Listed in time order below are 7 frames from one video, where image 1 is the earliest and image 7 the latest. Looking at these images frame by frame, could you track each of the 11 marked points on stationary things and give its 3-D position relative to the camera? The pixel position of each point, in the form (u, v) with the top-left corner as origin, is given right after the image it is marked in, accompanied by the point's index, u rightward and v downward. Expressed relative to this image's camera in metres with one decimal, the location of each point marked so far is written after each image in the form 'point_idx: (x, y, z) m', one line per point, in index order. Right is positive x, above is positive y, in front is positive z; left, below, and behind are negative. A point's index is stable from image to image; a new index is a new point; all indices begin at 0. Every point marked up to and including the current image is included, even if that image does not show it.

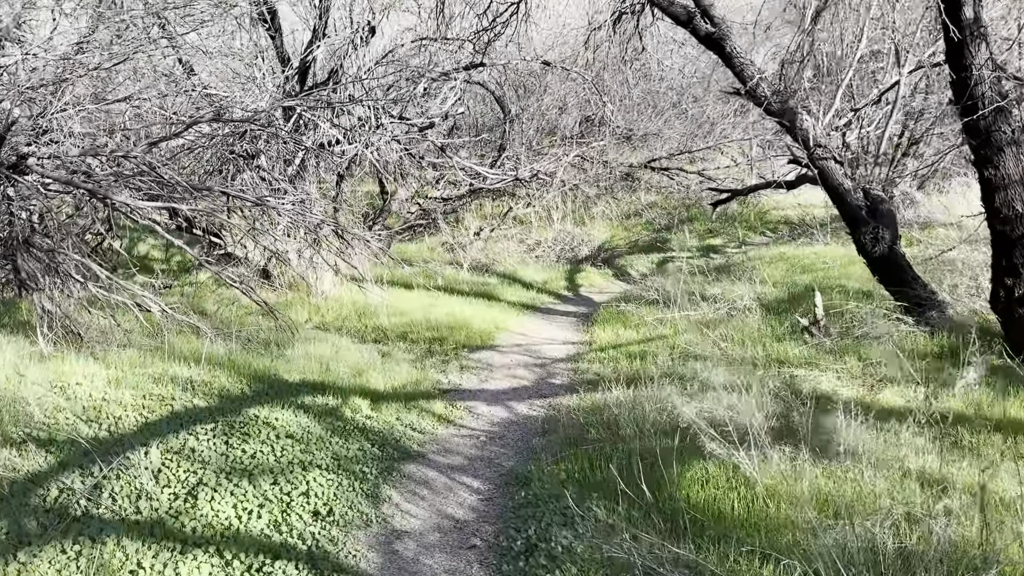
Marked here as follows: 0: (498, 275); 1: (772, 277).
0: (-0.2, +0.2, +10.6) m
1: (+2.9, +0.1, +9.0) m
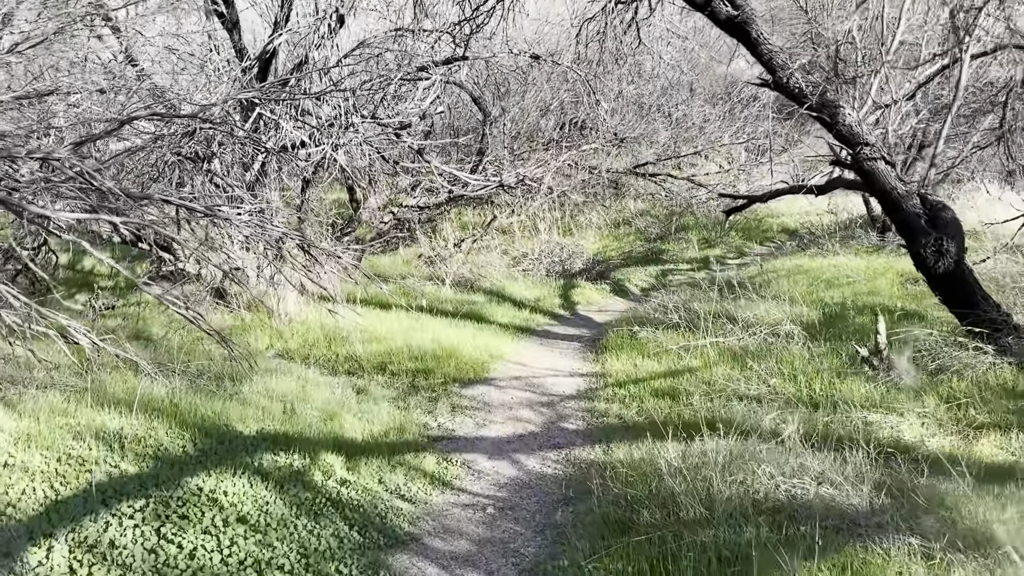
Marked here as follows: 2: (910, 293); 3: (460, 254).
0: (-0.3, -0.1, +9.5) m
1: (+2.9, -0.1, +8.0) m
2: (+4.0, 0.0, +8.2) m
3: (-0.8, +0.5, +11.5) m
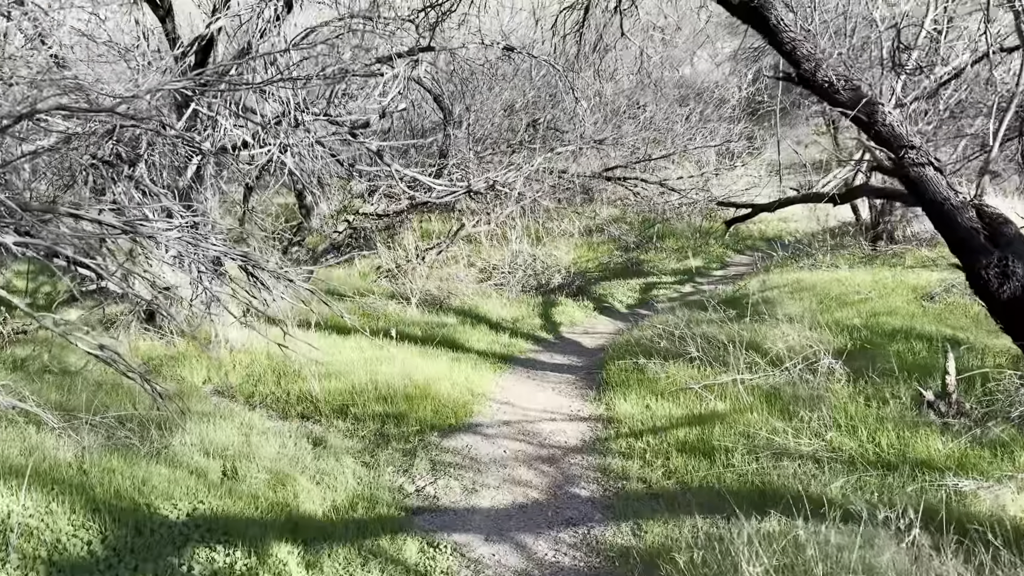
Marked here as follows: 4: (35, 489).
0: (-0.6, -0.3, +8.4) m
1: (+2.7, -0.2, +7.1) m
2: (+3.8, -0.2, +7.4) m
3: (-1.2, +0.3, +10.4) m
4: (-2.6, -1.1, +4.3) m
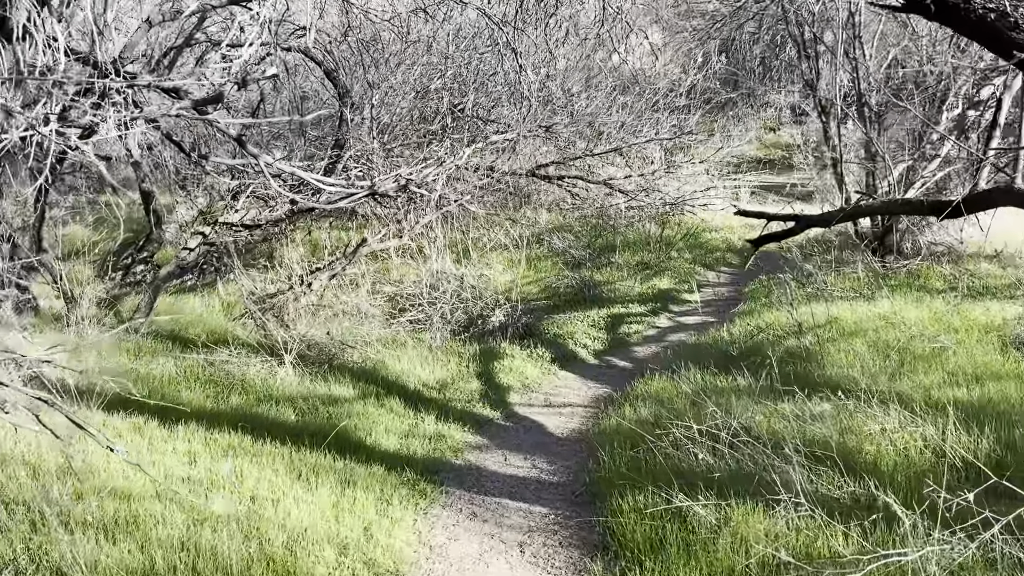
0: (-1.1, -0.6, +5.6) m
1: (+2.3, -0.6, +4.7) m
2: (+3.4, -0.5, +5.1) m
3: (-1.9, -0.1, +7.5) m
4: (-2.6, -1.5, +1.3) m
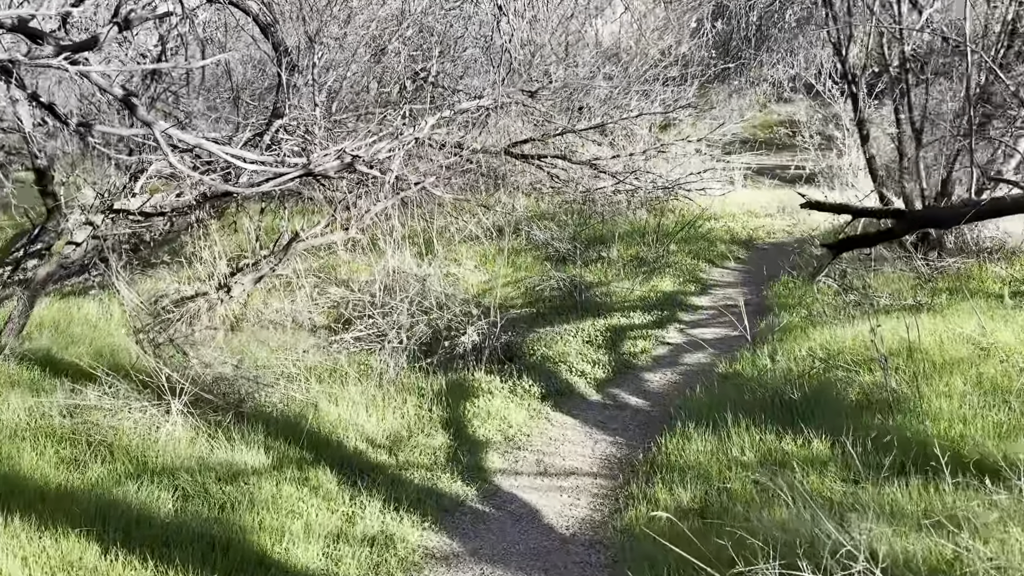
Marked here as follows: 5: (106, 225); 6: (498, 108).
0: (-1.2, -0.7, +4.0) m
1: (+2.2, -0.7, +3.2) m
2: (+3.3, -0.6, +3.6) m
3: (-2.1, -0.1, +5.8) m
4: (-2.5, -1.7, -0.3) m
5: (-3.1, +0.5, +6.1) m
6: (-0.1, +1.9, +8.3) m
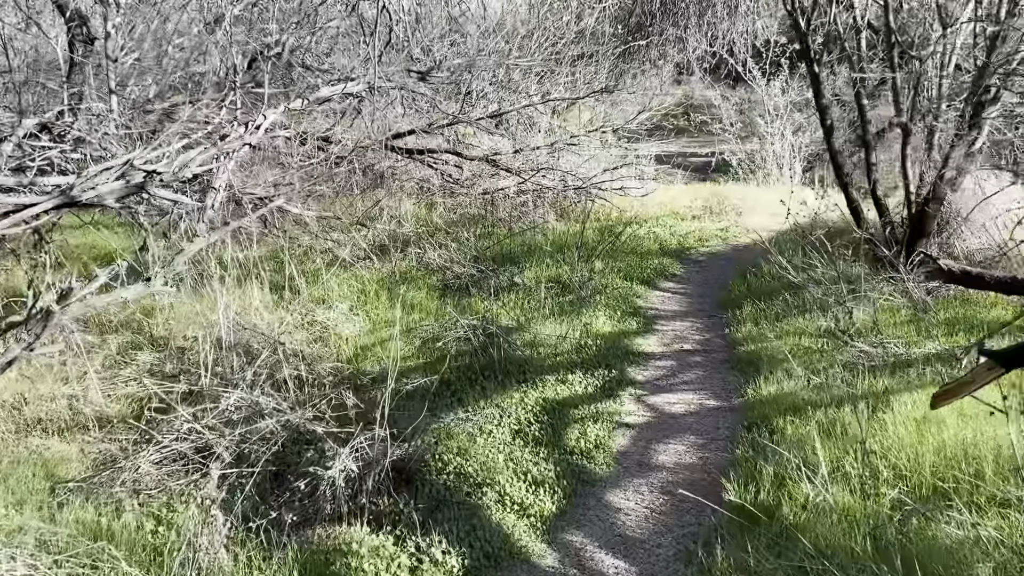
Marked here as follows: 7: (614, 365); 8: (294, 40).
0: (-1.4, -1.2, +1.9) m
1: (+2.1, -1.0, +1.6) m
2: (+3.1, -1.0, +2.2) m
3: (-2.6, -0.6, +3.6) m
4: (-2.1, -2.3, -2.6) m
5: (-3.6, 0.0, +3.7) m
6: (-1.1, +1.5, +6.3) m
7: (+0.7, -0.5, +5.3) m
8: (-1.8, +2.0, +6.6) m
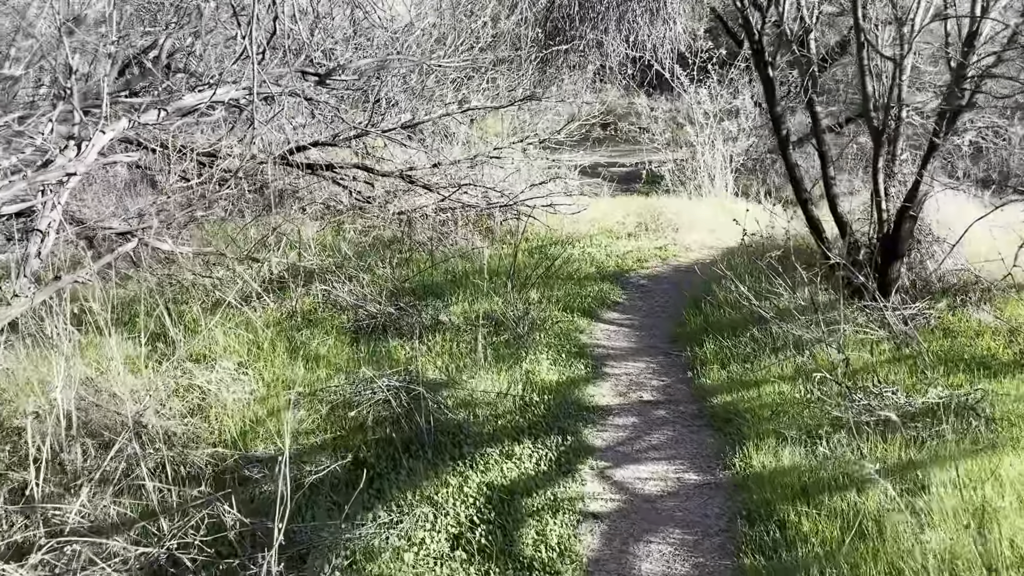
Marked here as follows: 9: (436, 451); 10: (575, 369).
0: (-1.4, -1.5, +0.8) m
1: (+2.1, -1.2, +0.9) m
2: (+3.1, -1.1, +1.5) m
3: (-2.7, -0.9, +2.3) m
4: (-1.5, -2.5, -3.7) m
5: (-3.8, -0.4, +2.4) m
6: (-1.6, +1.2, +5.2) m
7: (+0.3, -0.8, +4.4) m
8: (-2.4, +1.7, +5.5) m
9: (-0.4, -0.8, +4.0) m
10: (+0.4, -0.5, +5.3) m
